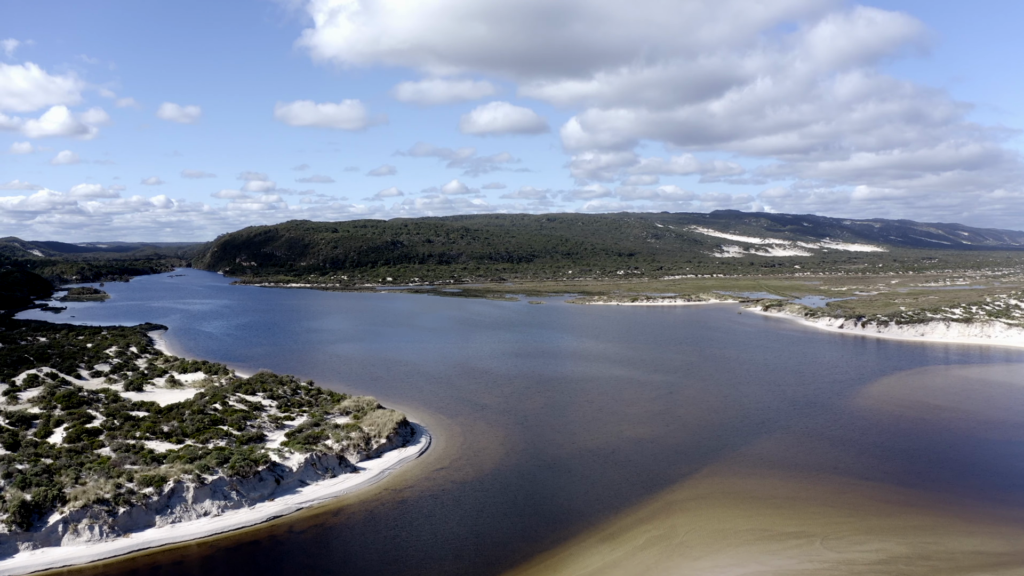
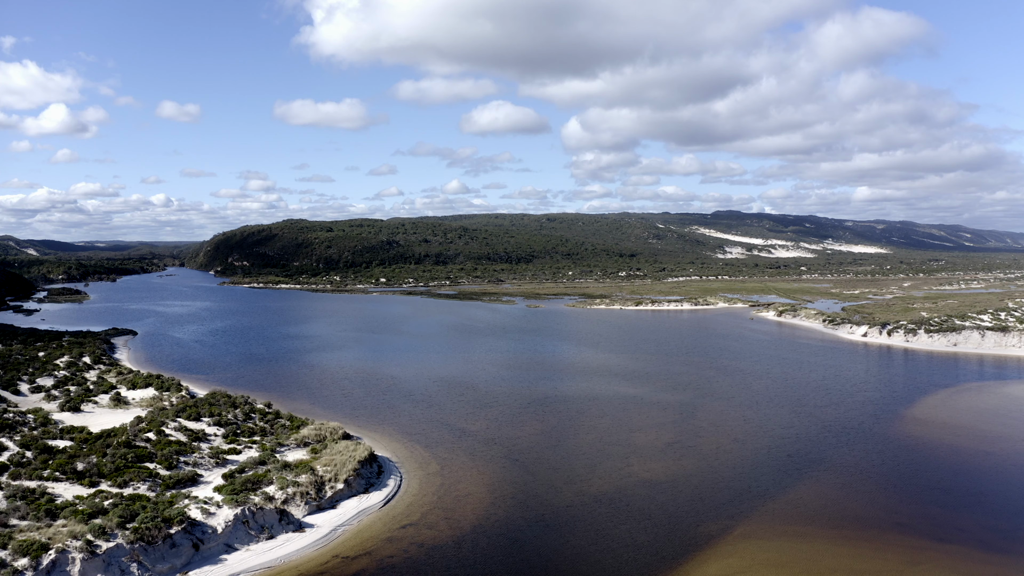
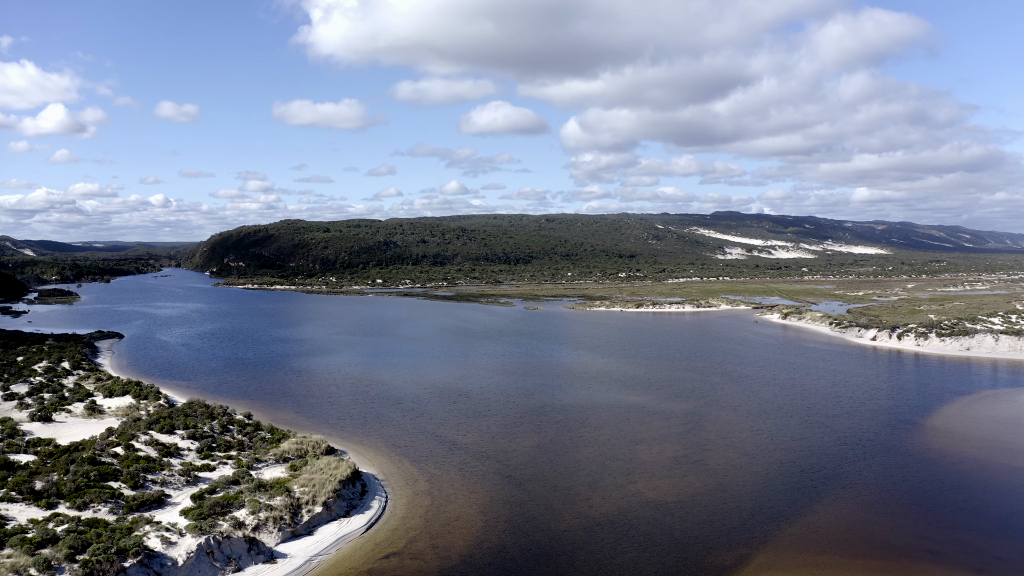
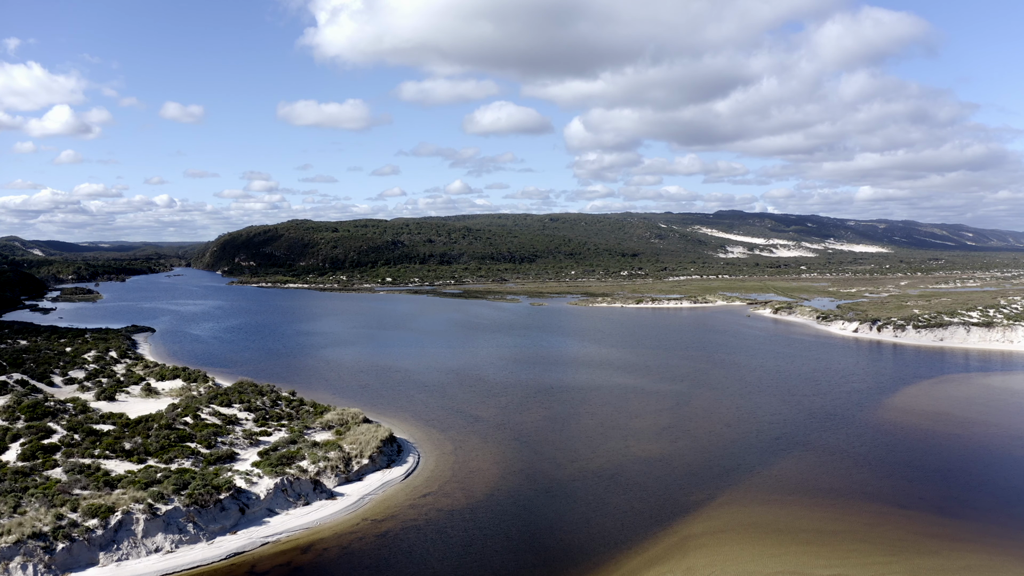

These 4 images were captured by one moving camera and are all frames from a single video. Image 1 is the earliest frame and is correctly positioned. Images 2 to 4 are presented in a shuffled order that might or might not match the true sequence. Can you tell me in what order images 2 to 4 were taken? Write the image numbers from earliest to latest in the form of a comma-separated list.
4, 2, 3
